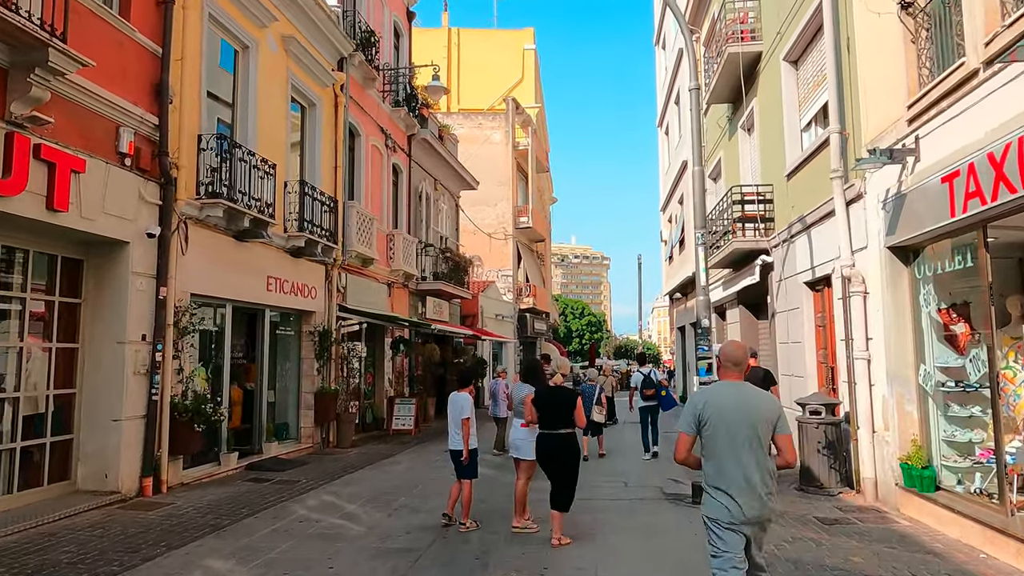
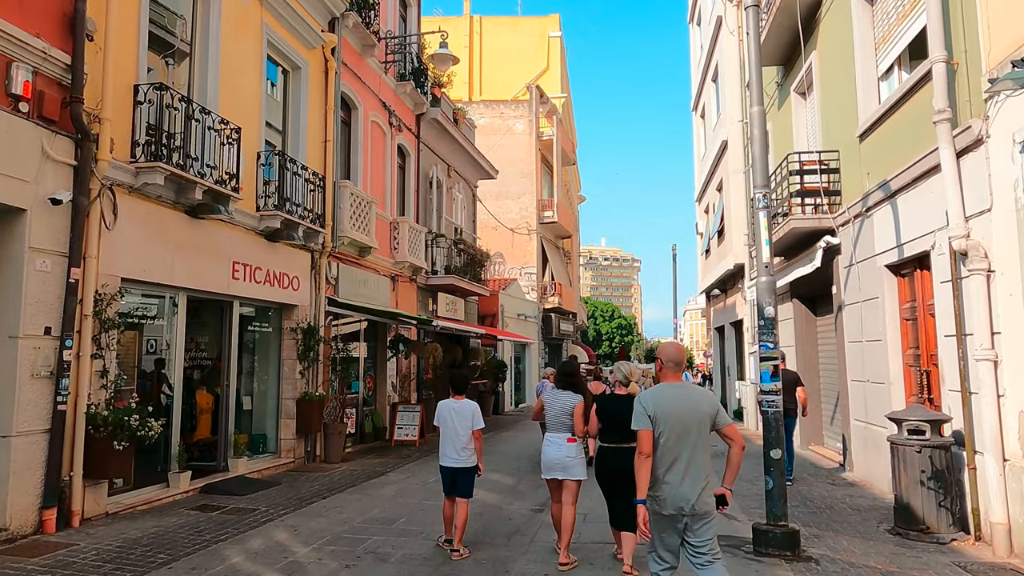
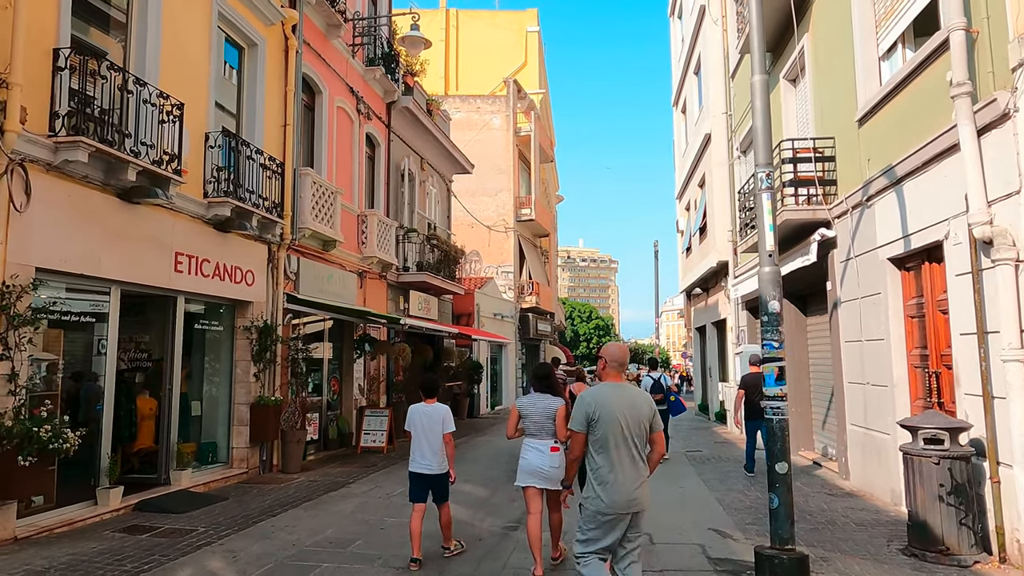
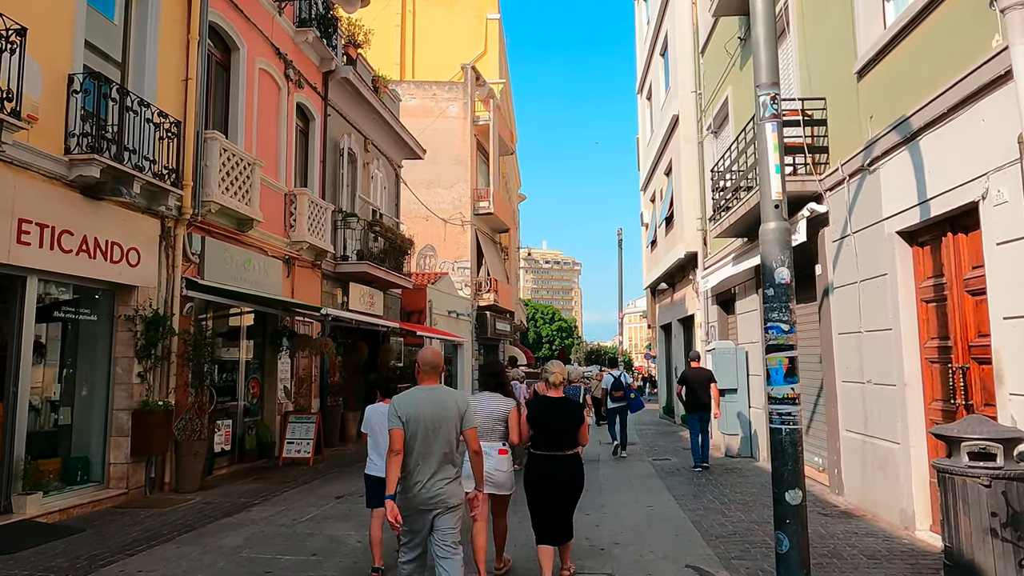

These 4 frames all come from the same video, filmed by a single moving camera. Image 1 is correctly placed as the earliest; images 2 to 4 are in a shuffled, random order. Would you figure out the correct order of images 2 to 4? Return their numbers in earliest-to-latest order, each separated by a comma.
2, 3, 4
